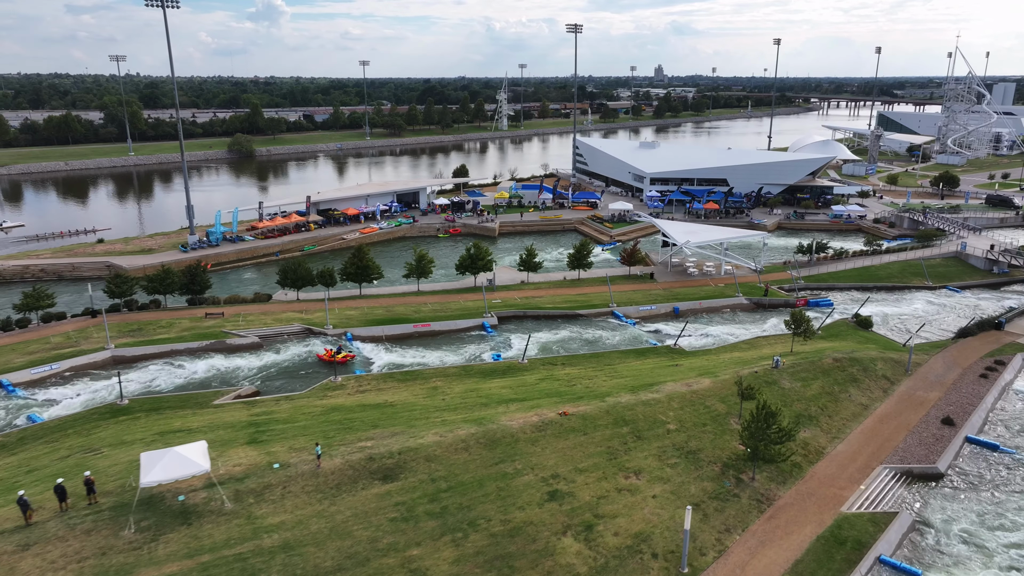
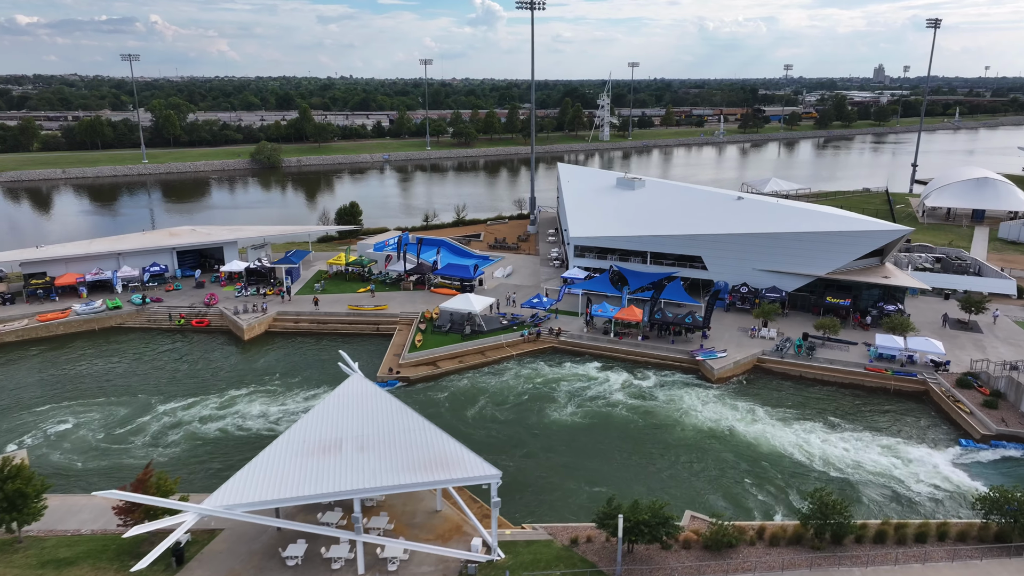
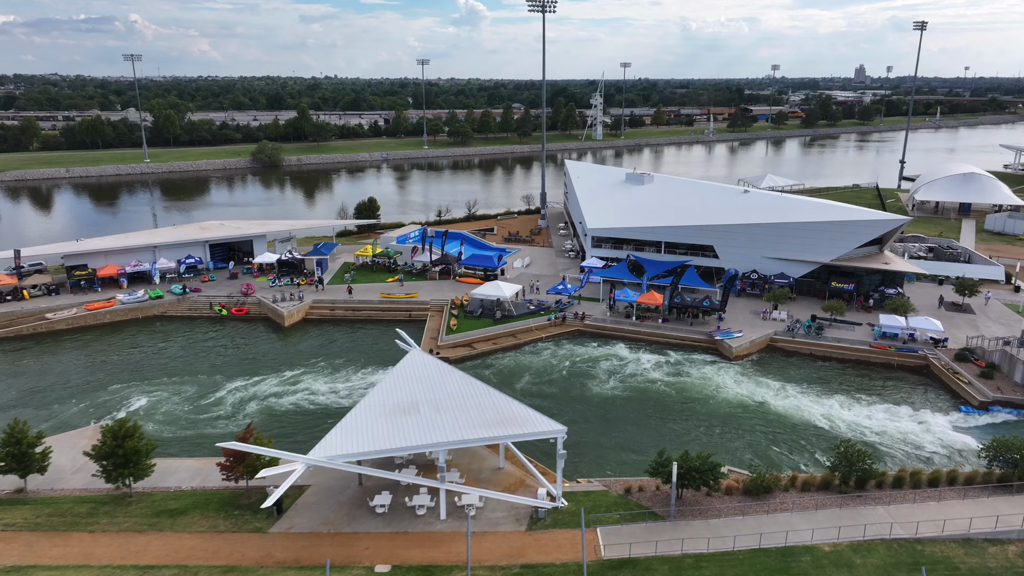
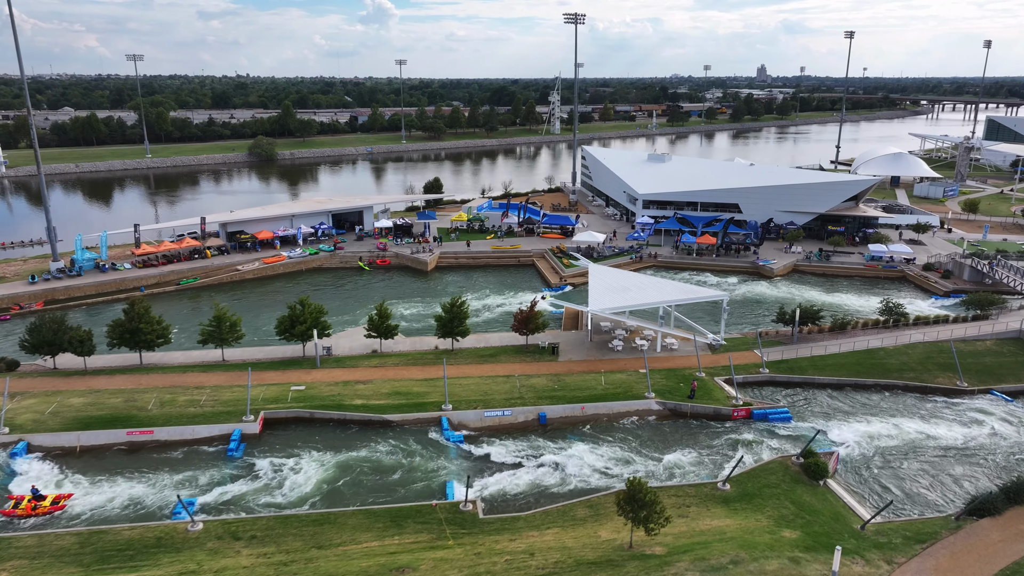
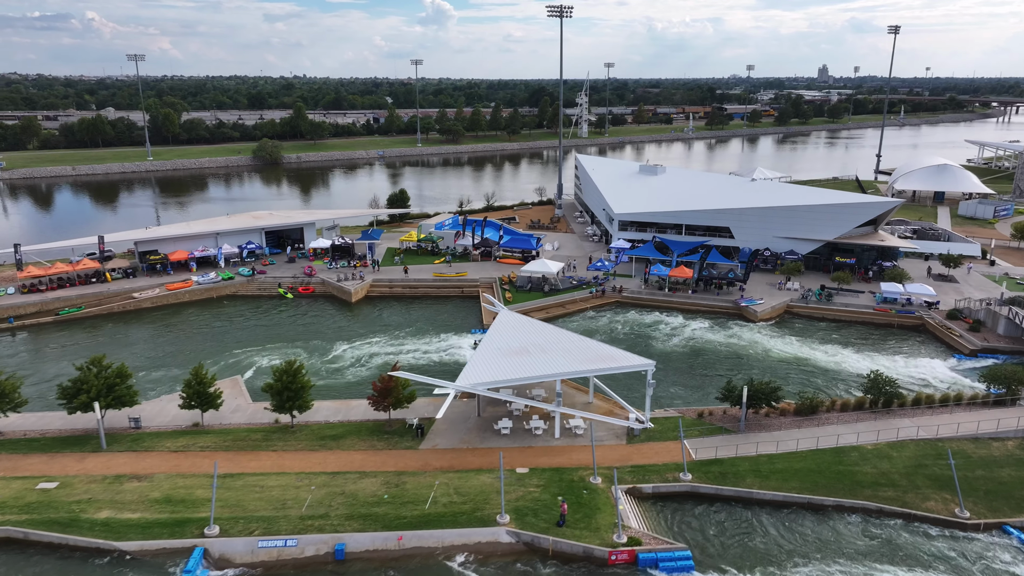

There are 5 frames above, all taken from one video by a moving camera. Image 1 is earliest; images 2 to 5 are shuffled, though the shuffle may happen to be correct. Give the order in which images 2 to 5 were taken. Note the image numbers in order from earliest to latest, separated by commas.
4, 5, 3, 2
